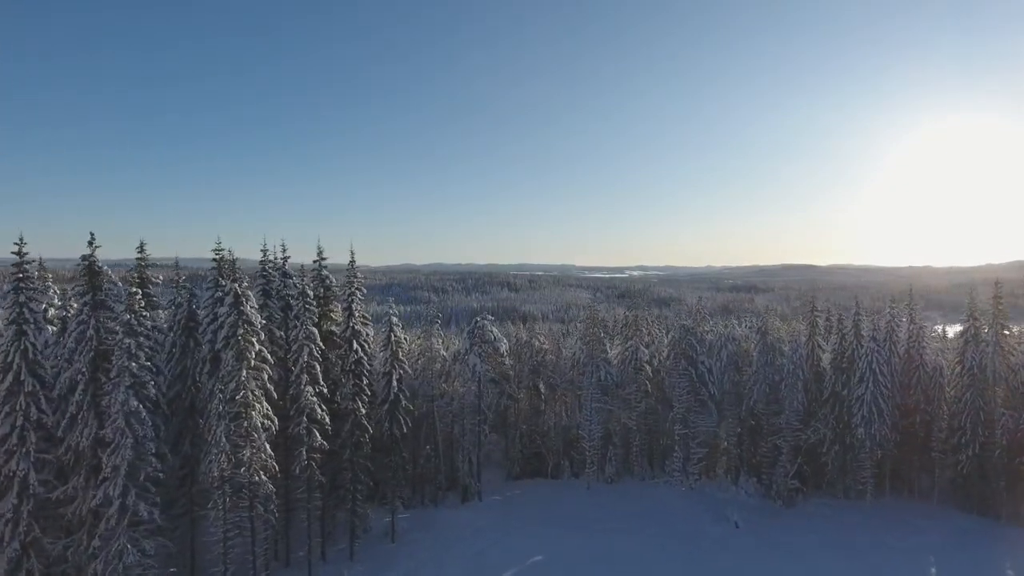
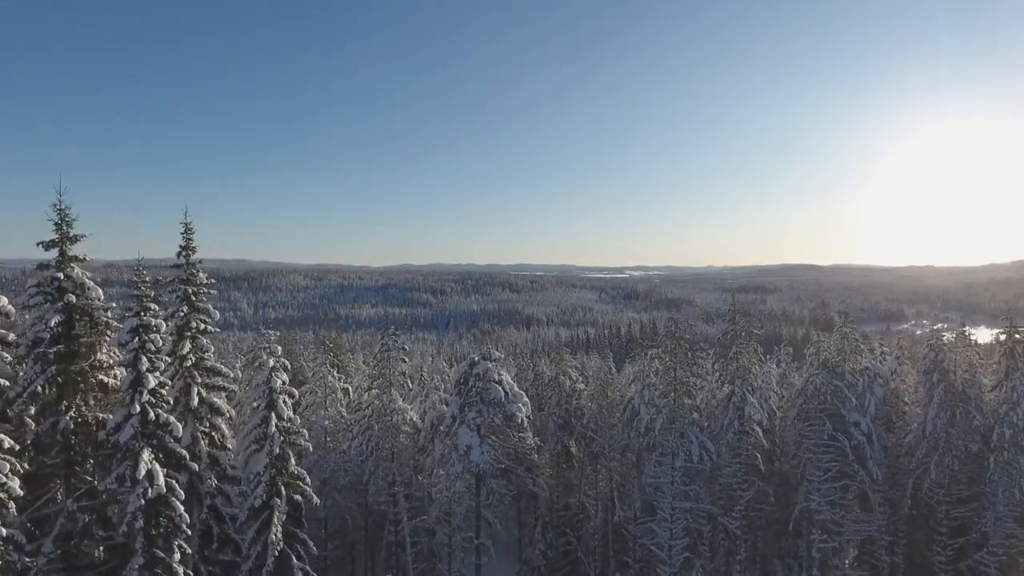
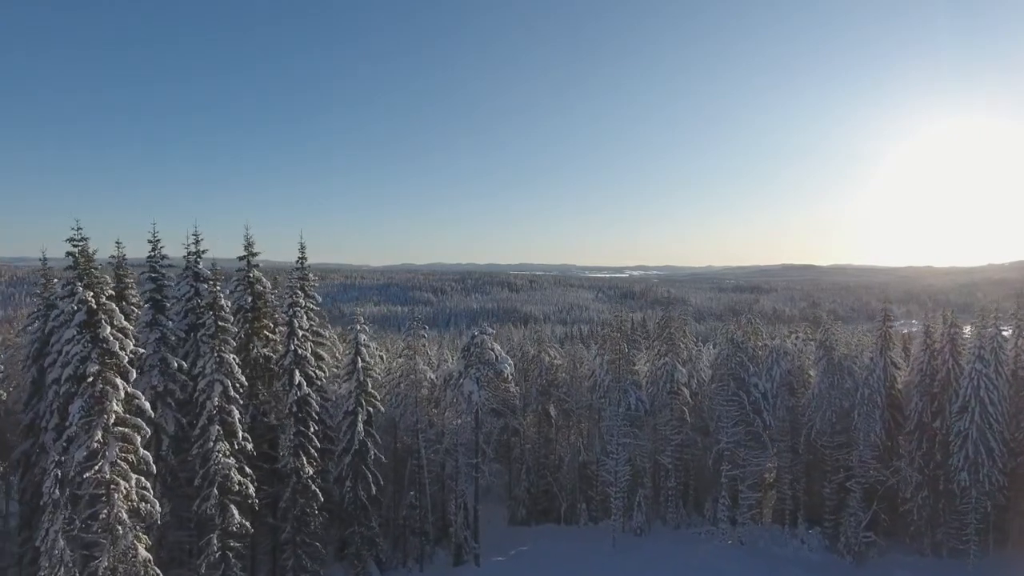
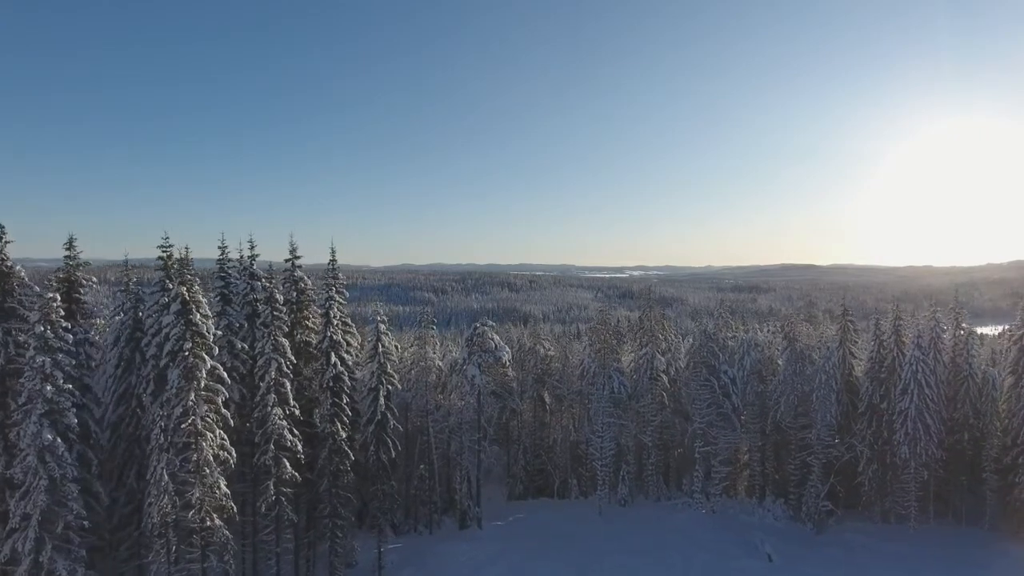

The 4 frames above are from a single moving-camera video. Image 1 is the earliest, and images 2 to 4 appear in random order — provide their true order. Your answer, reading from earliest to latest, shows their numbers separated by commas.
4, 3, 2
